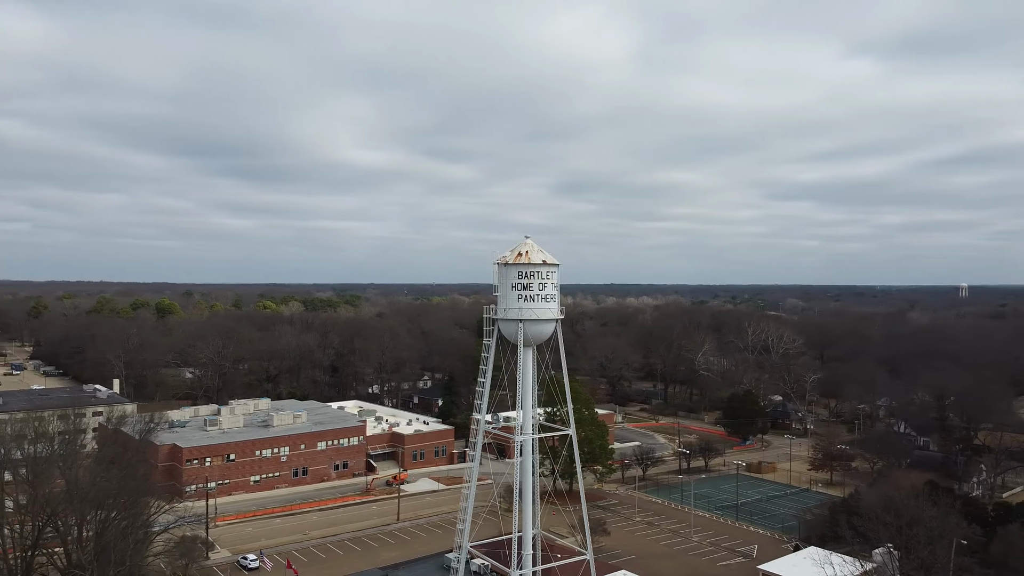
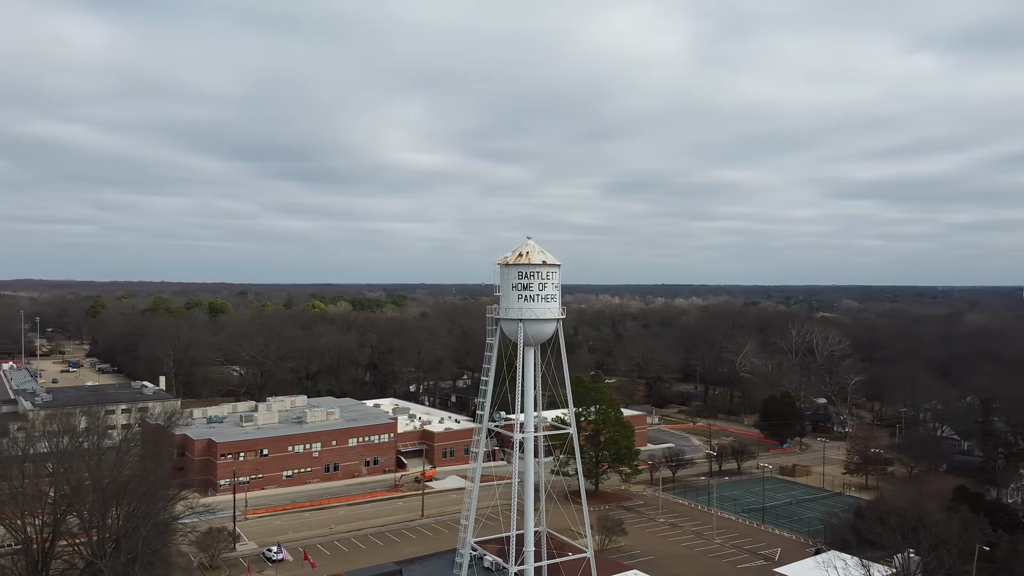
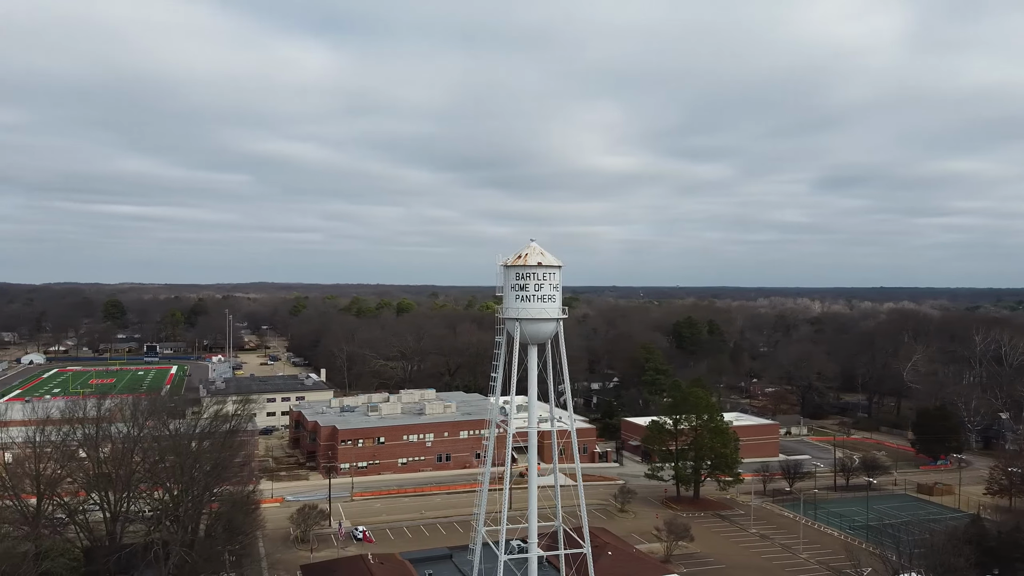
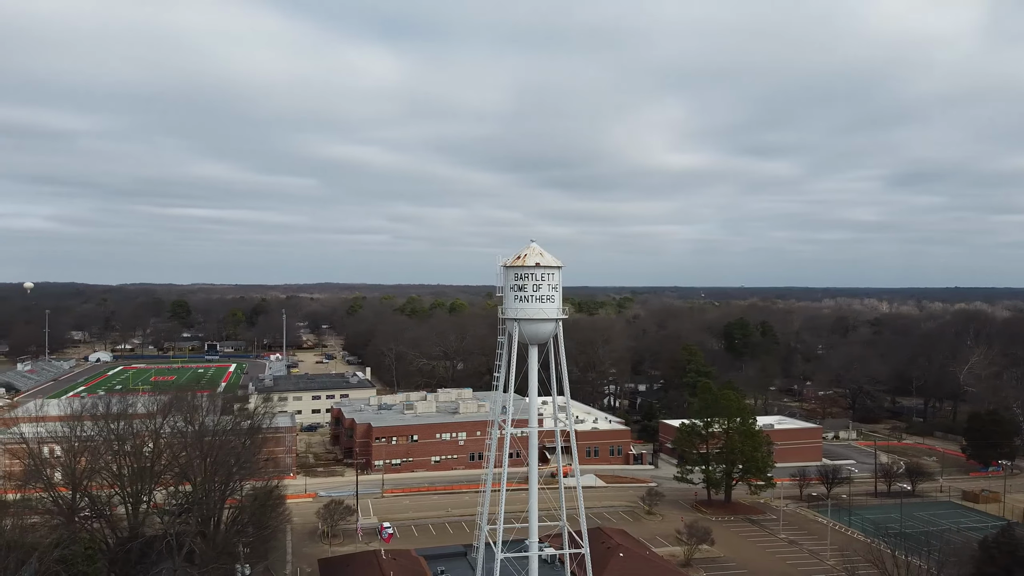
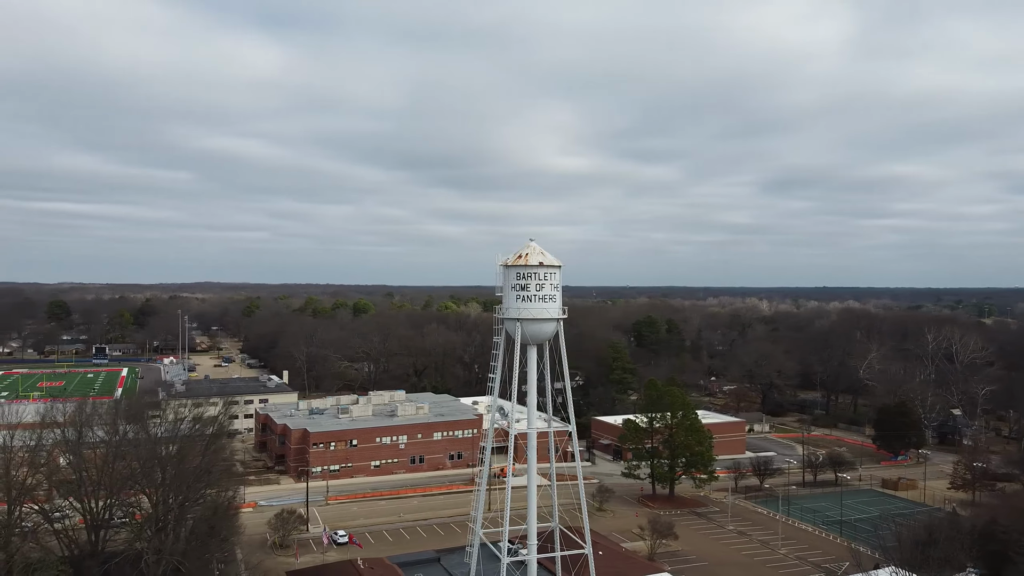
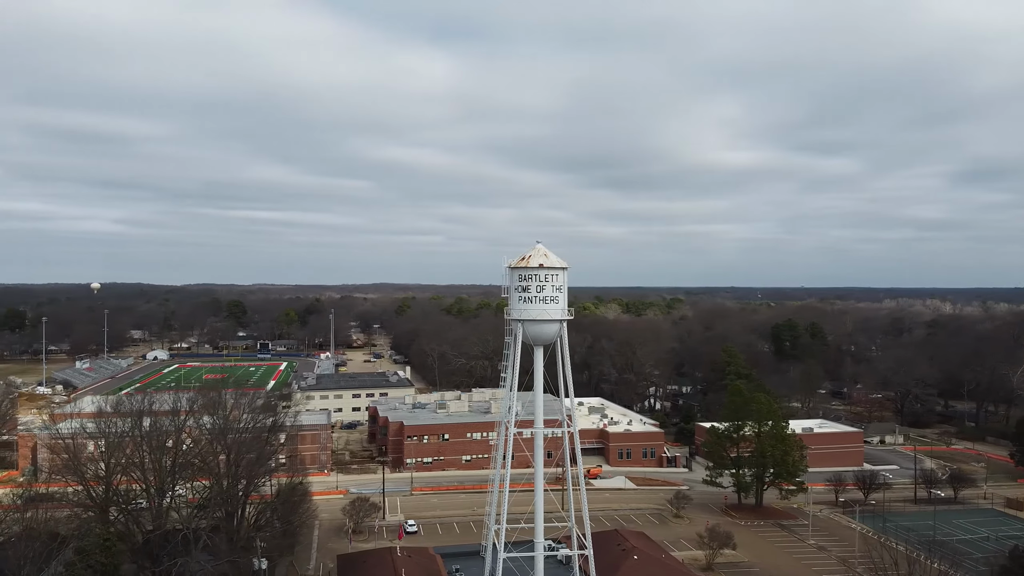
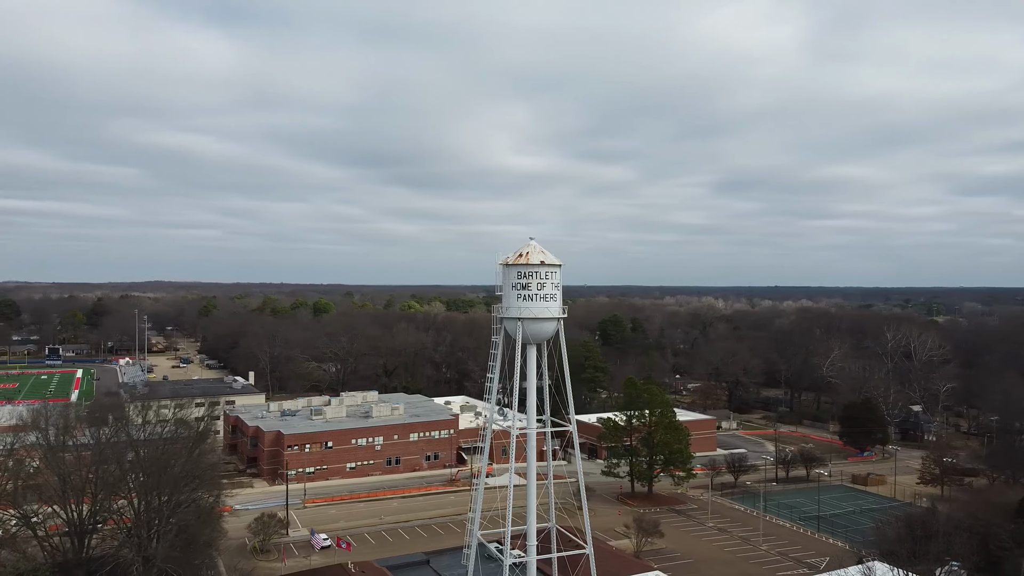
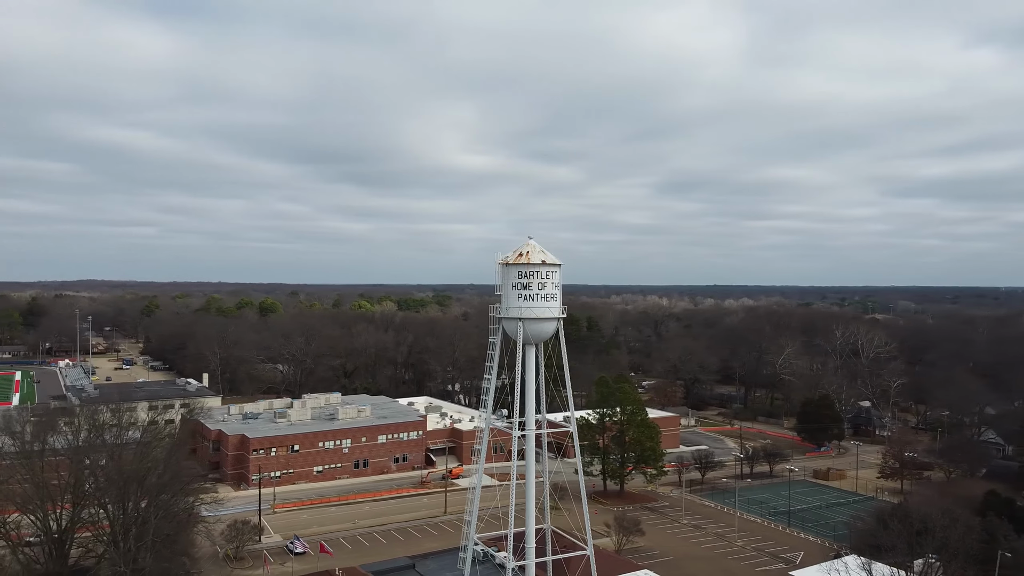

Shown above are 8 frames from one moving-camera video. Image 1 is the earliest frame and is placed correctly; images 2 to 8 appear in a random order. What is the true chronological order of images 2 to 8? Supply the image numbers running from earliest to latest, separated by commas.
2, 8, 7, 5, 3, 4, 6
